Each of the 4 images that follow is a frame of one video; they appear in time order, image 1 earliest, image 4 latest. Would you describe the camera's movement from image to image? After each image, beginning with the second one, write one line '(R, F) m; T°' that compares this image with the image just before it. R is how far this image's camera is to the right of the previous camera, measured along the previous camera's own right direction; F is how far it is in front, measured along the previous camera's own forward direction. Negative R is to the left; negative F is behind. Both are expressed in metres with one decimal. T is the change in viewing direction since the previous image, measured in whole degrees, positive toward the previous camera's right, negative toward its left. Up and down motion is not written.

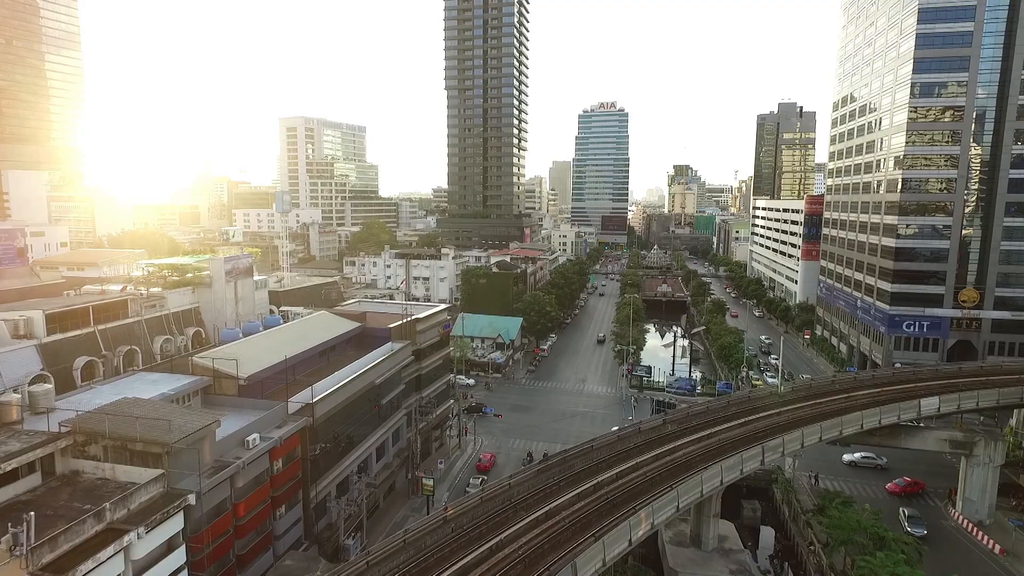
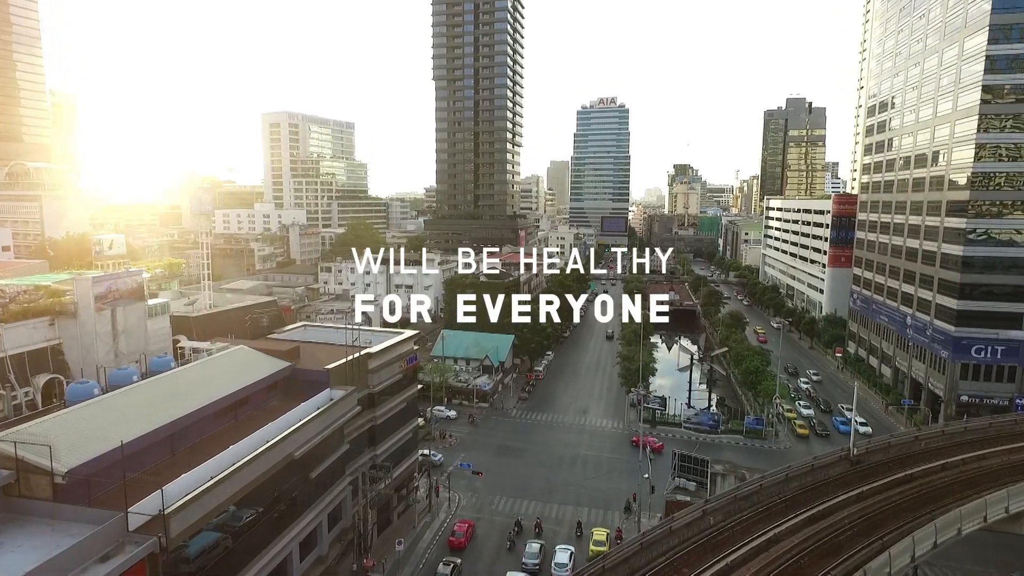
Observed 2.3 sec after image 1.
(+0.8, +8.7) m; 0°
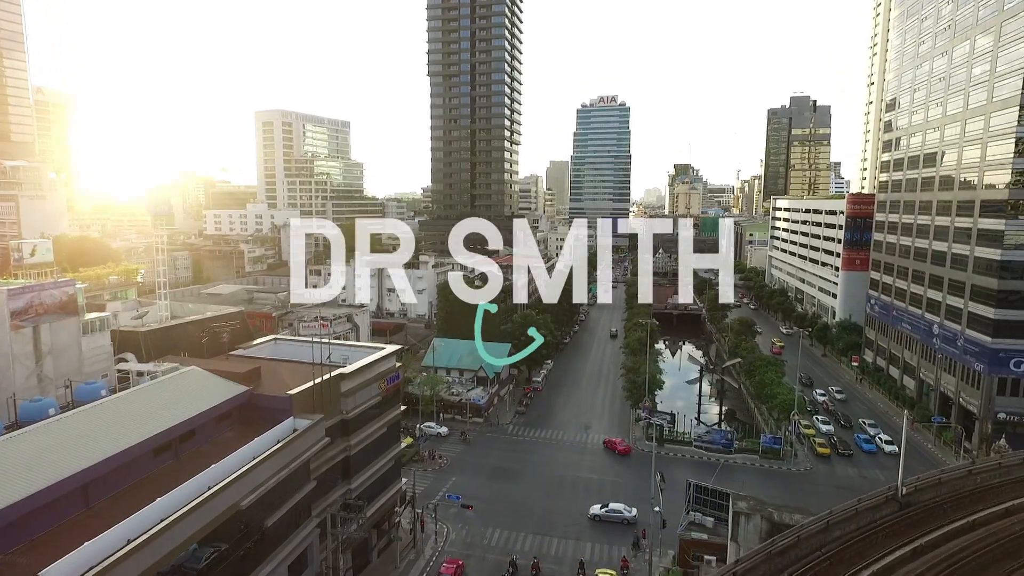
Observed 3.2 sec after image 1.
(+0.3, +3.5) m; 0°
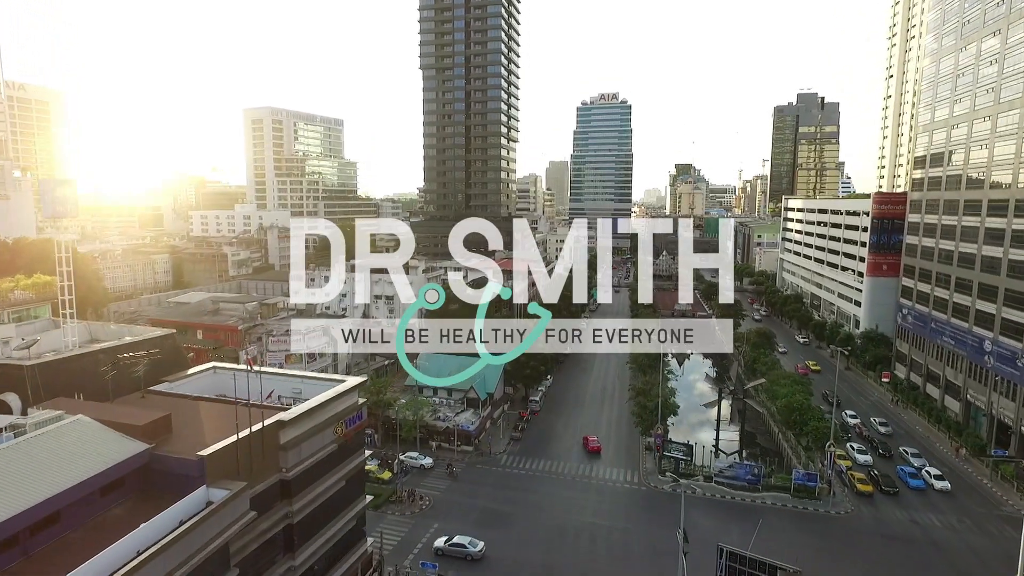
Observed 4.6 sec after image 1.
(+0.4, +5.4) m; 0°
